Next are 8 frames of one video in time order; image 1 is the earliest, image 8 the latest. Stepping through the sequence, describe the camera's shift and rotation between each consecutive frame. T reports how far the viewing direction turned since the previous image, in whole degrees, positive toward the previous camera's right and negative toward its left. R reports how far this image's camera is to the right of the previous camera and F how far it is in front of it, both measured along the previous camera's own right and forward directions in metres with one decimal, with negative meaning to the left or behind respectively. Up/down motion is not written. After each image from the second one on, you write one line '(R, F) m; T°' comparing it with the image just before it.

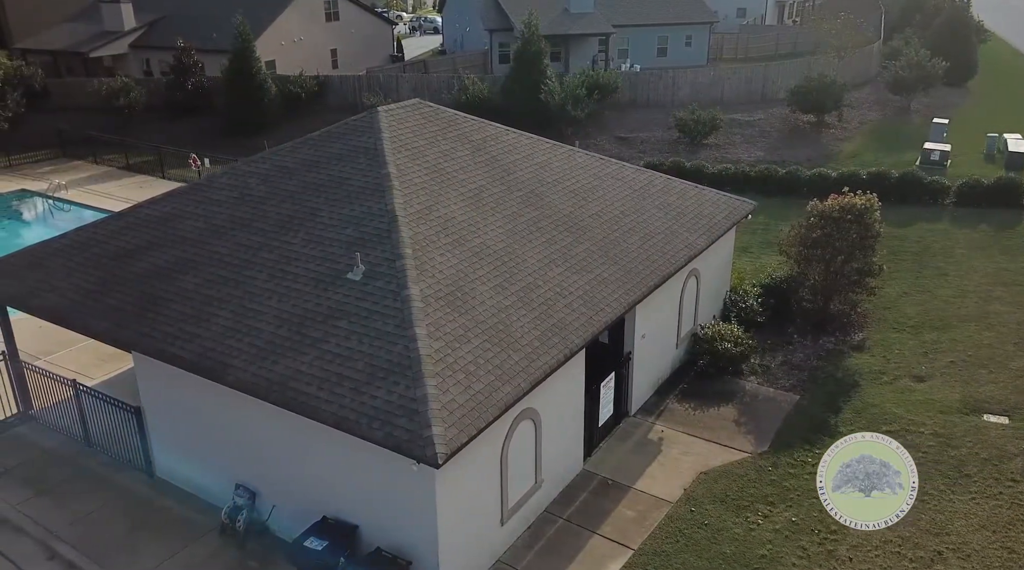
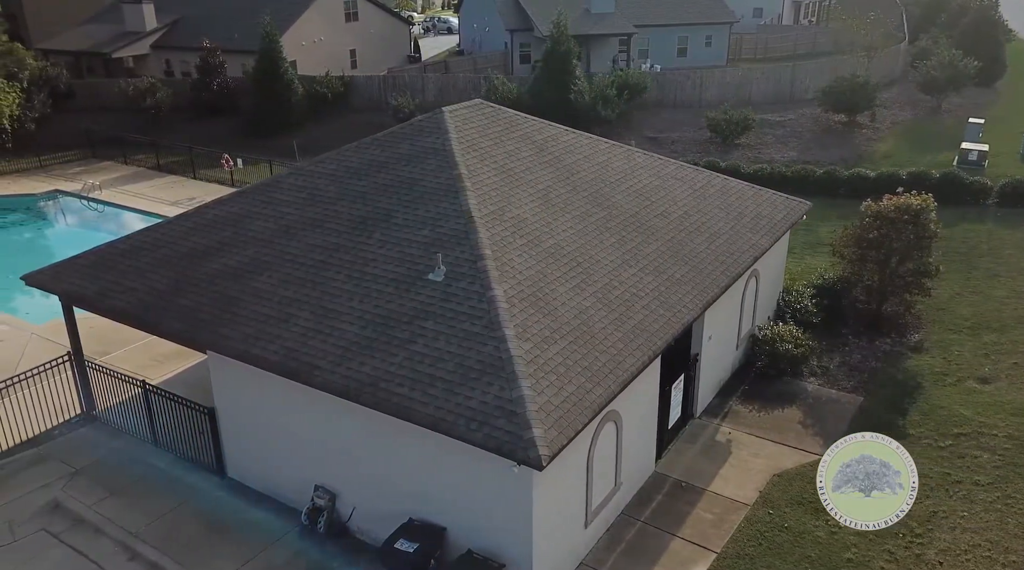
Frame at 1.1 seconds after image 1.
(-1.0, 0.0) m; 0°
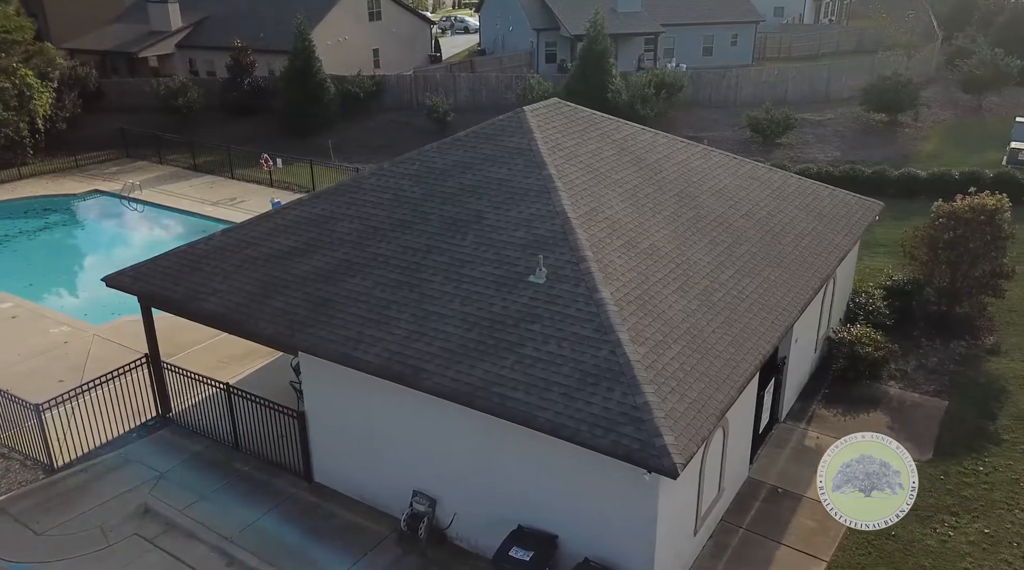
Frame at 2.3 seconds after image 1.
(-1.3, +0.2) m; -1°
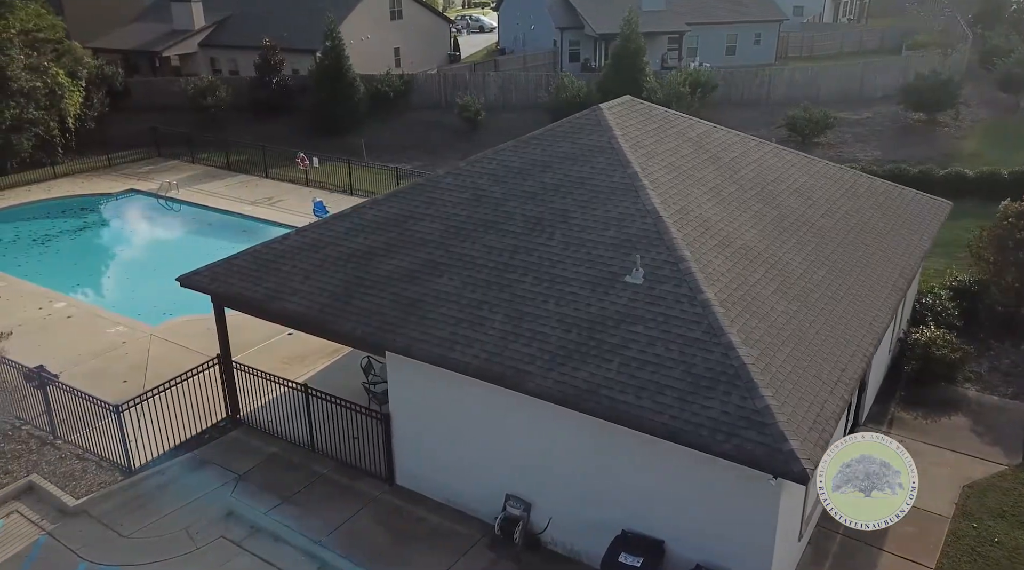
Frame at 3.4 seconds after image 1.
(-1.2, +0.2) m; 0°
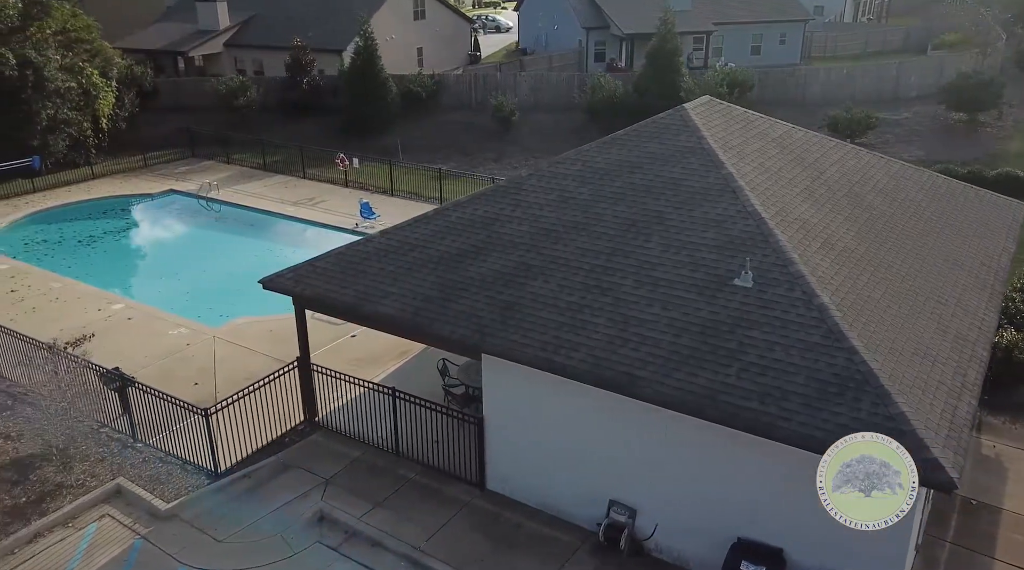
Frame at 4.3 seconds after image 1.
(-1.3, +0.1) m; 0°
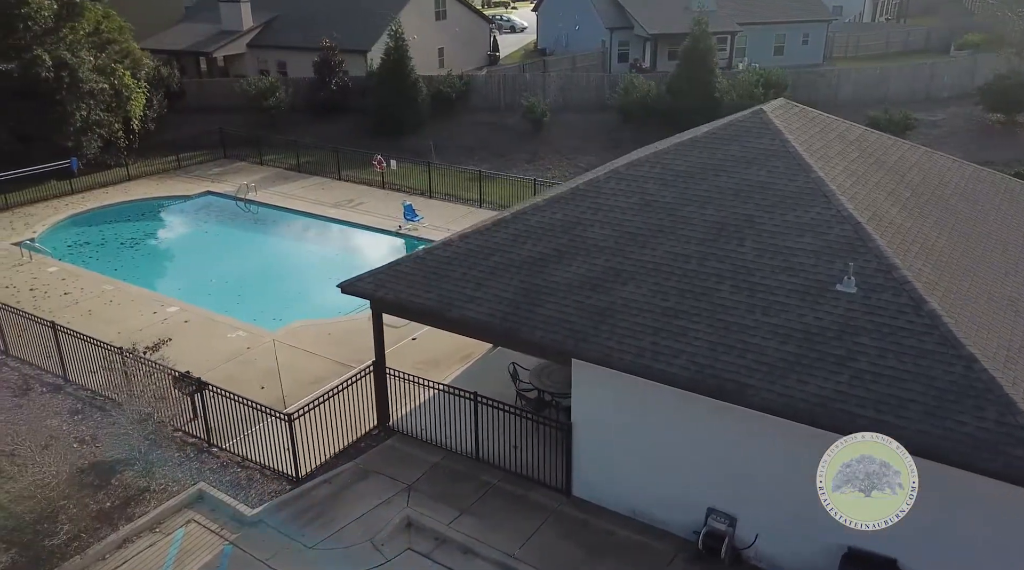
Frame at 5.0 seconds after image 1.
(-1.2, +0.1) m; 0°
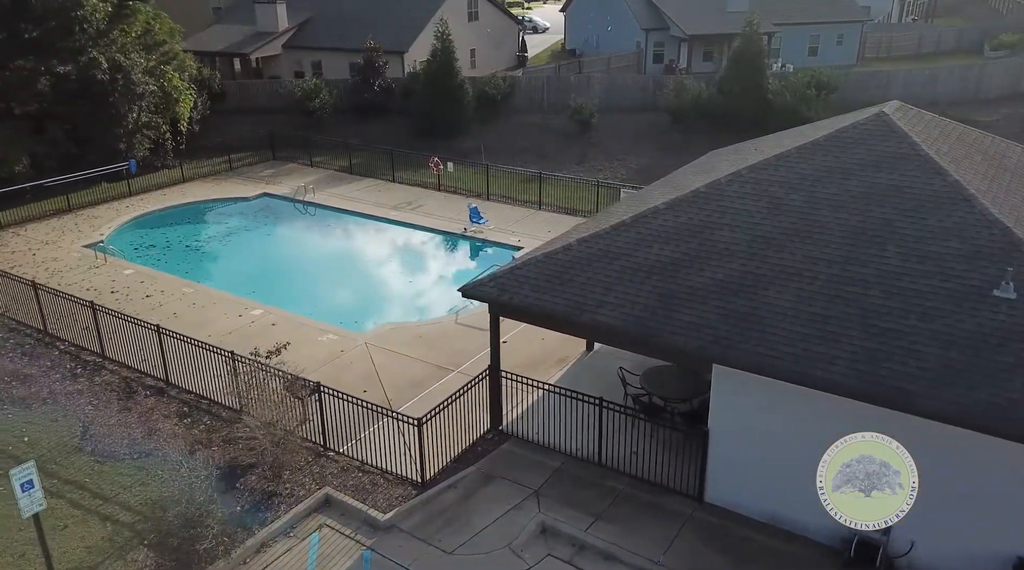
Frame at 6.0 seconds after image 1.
(-1.9, +0.1) m; -1°
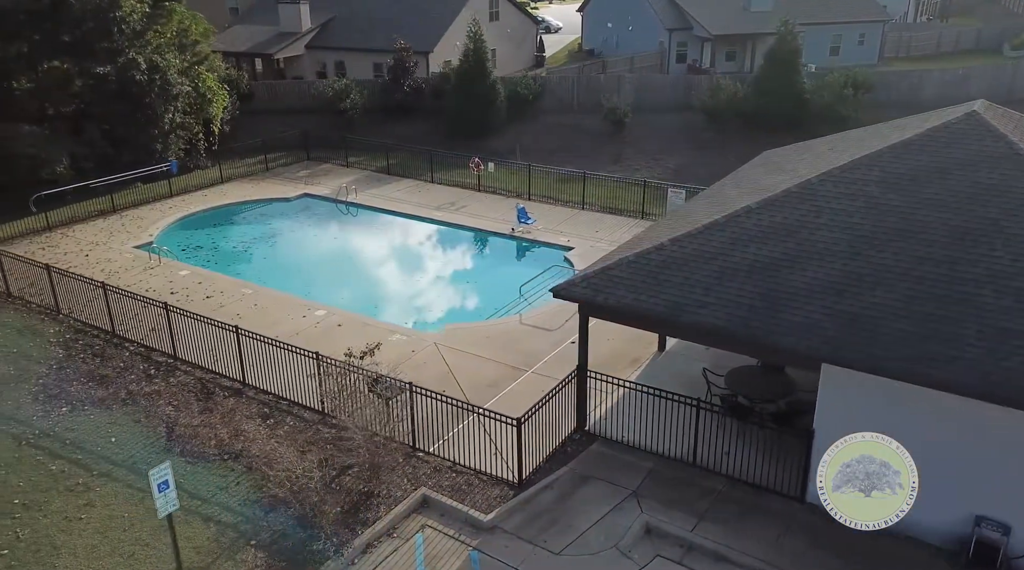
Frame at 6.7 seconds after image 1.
(-1.5, 0.0) m; 0°
